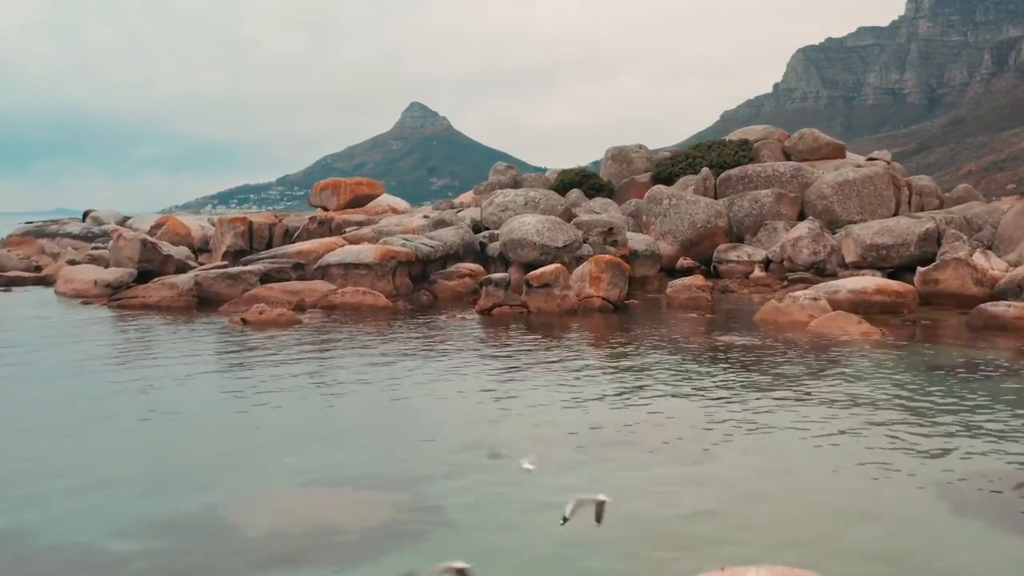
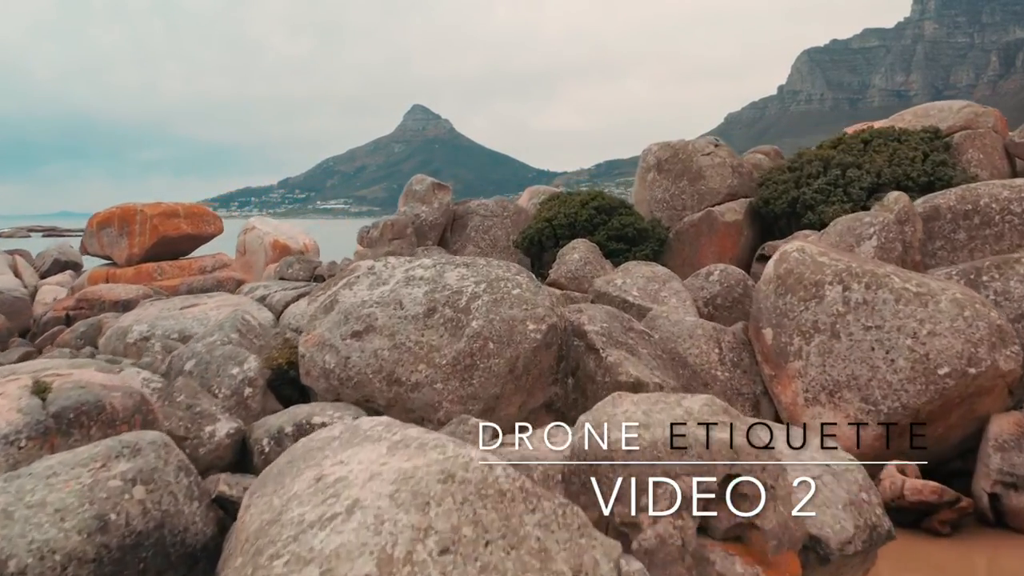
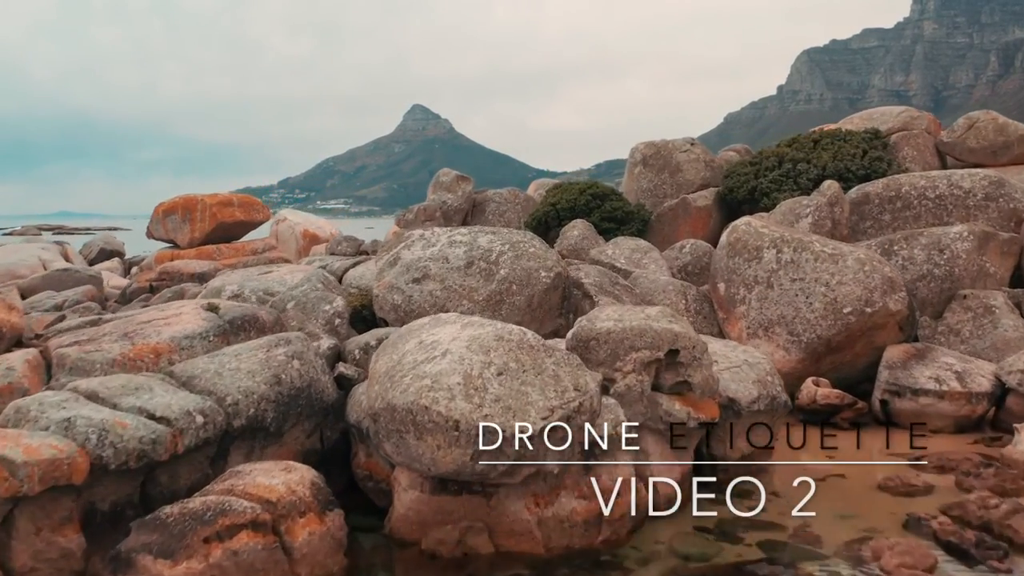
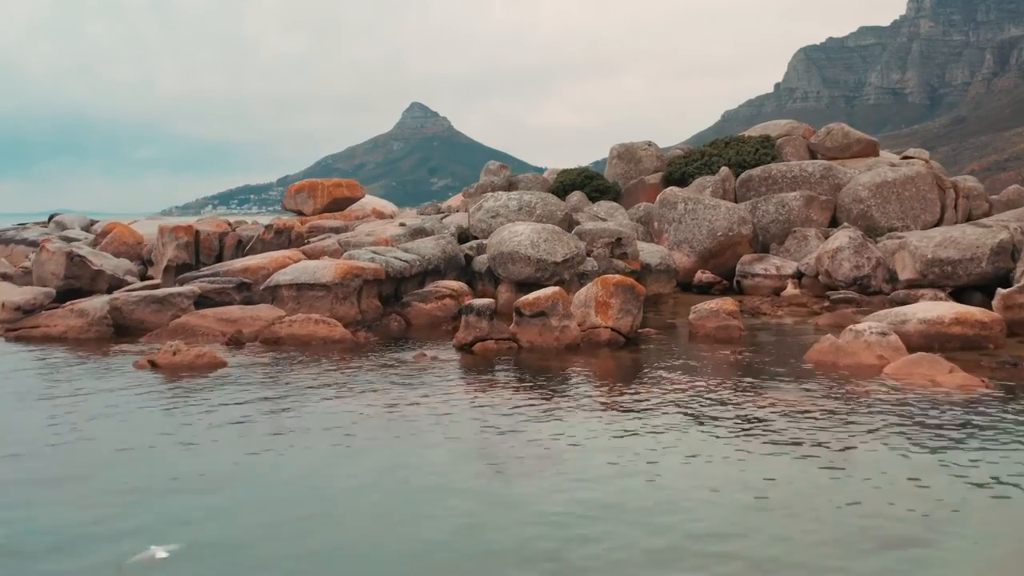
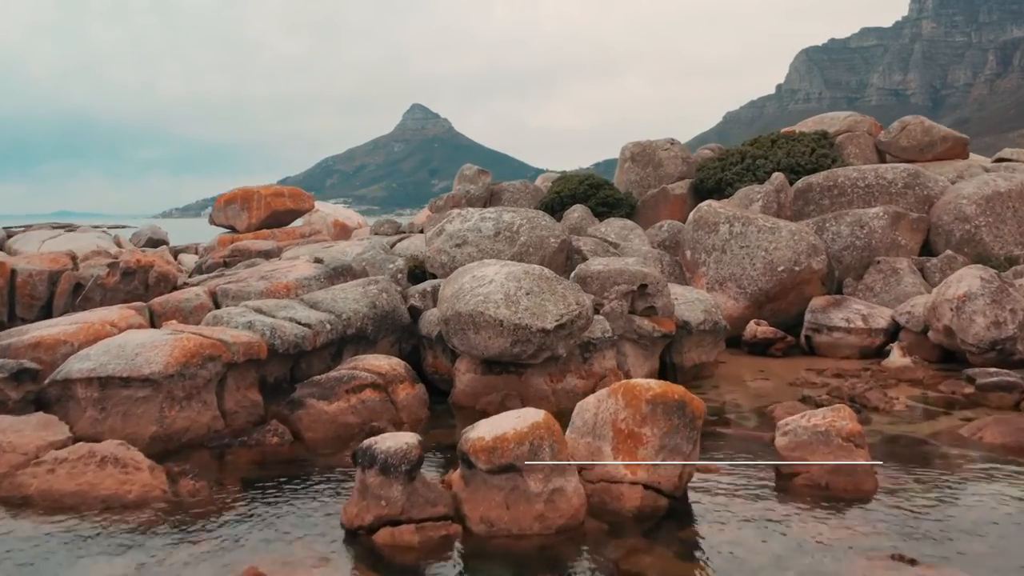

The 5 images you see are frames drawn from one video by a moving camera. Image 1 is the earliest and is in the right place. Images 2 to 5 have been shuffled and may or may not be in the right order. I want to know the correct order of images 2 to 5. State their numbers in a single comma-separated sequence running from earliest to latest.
4, 5, 3, 2
